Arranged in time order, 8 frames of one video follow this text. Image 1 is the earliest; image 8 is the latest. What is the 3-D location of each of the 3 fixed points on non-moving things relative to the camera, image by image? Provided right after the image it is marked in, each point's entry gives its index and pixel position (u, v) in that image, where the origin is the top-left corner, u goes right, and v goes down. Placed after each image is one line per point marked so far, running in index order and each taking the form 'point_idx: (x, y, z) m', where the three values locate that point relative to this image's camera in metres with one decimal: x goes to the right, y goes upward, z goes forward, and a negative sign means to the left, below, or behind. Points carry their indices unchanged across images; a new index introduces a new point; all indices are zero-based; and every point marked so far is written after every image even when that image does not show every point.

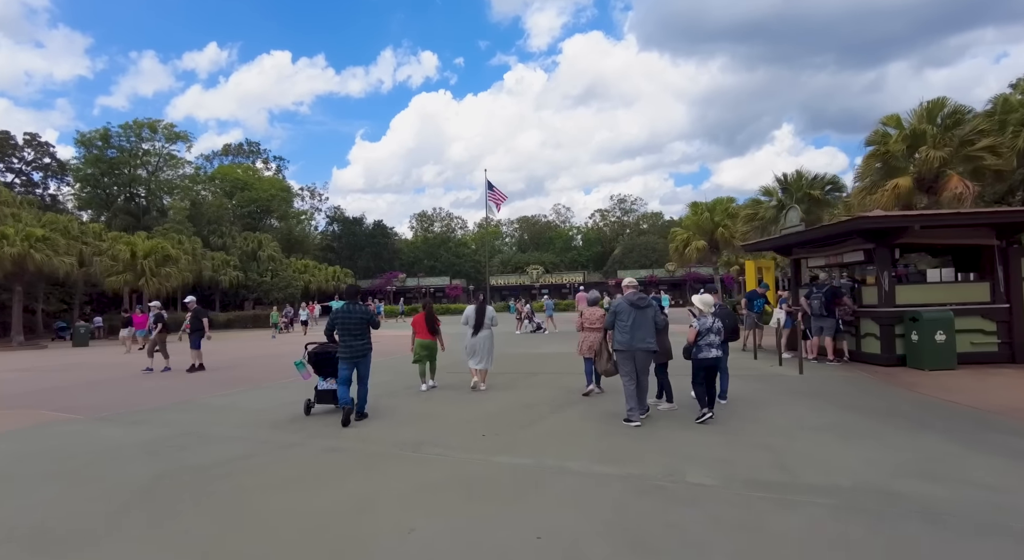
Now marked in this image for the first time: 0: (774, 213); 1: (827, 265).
0: (+9.2, +2.4, +19.5) m
1: (+6.9, +0.3, +12.4) m
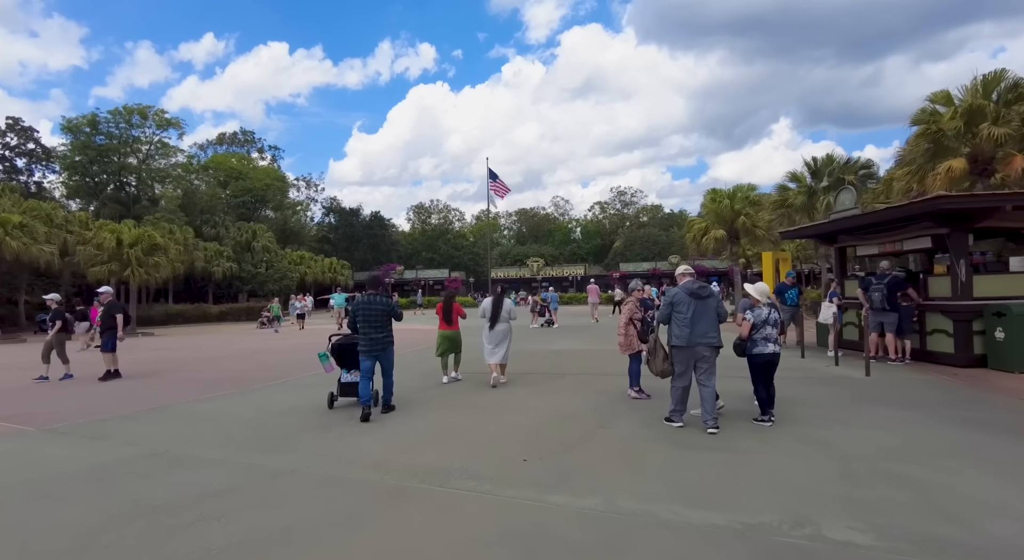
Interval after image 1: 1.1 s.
0: (+9.5, +2.6, +18.2) m
1: (+7.3, +0.5, +11.1) m
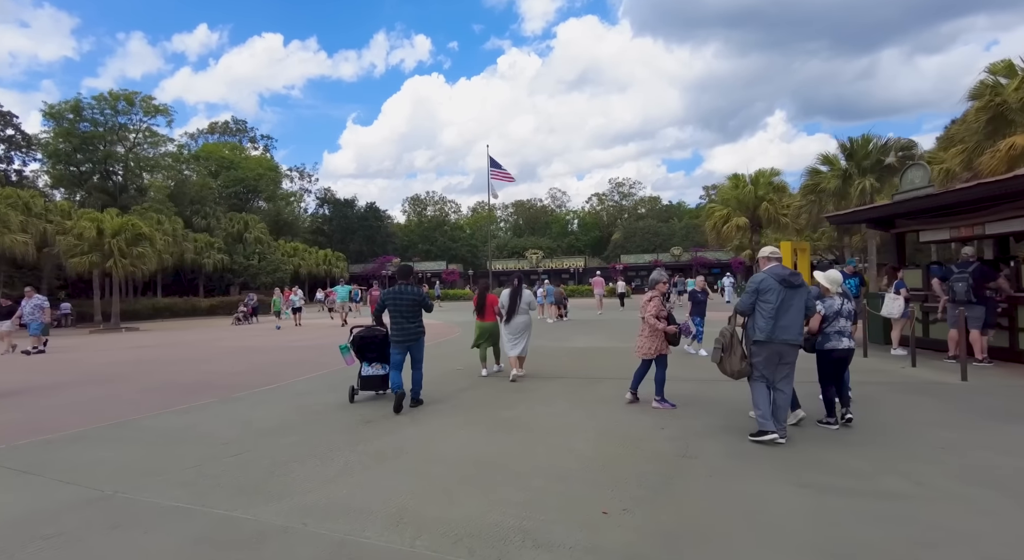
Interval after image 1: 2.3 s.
0: (+9.8, +2.9, +16.9) m
1: (+7.7, +0.7, +9.8) m
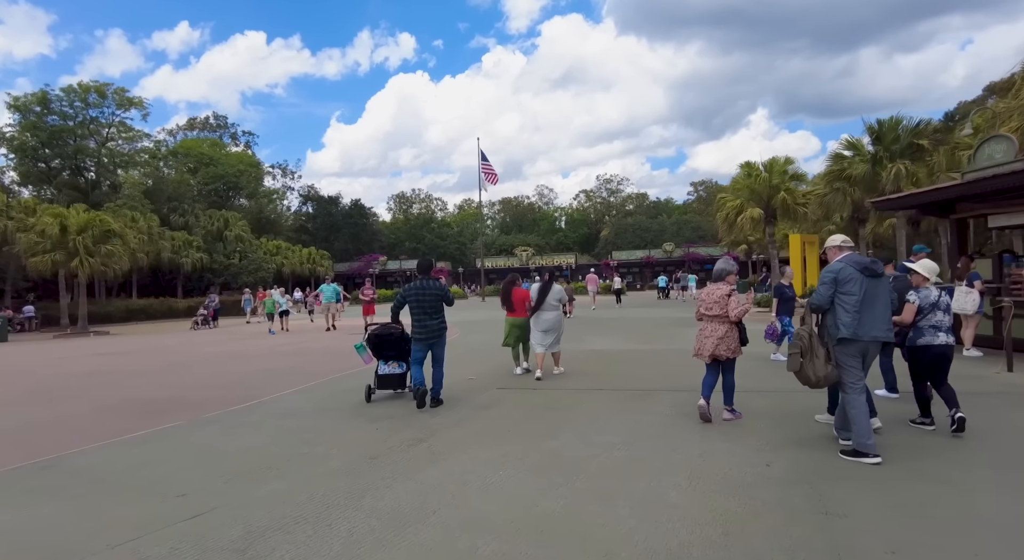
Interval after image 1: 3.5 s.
0: (+9.9, +3.1, +15.8) m
1: (+8.0, +0.9, +8.6) m
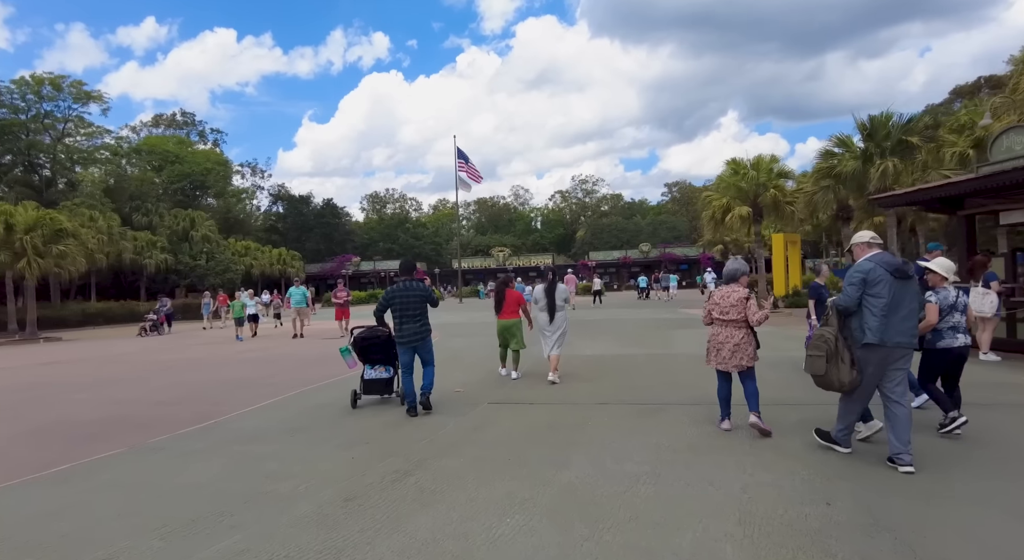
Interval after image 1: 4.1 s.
0: (+9.5, +3.1, +15.4) m
1: (+7.8, +0.9, +8.2) m
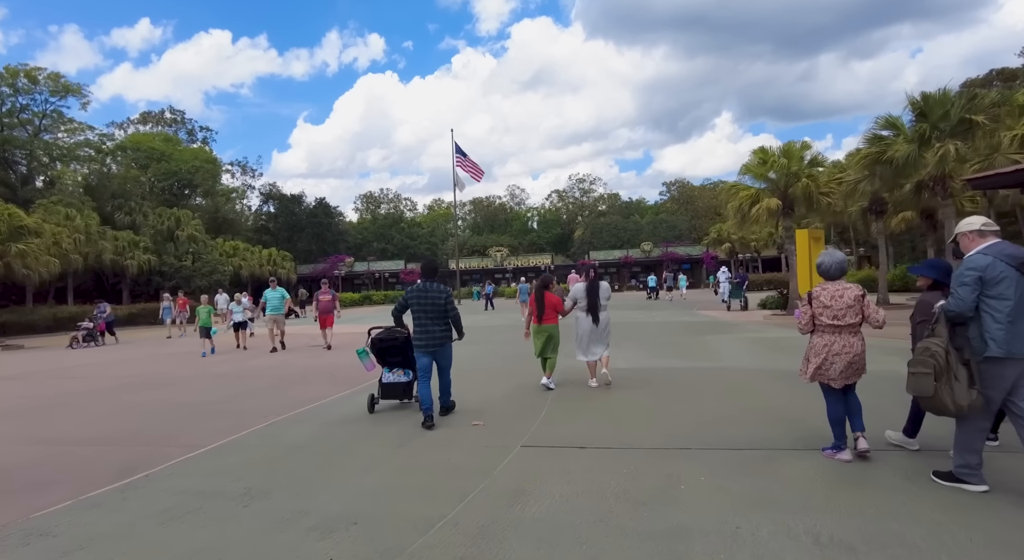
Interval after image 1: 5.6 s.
0: (+9.7, +3.2, +13.7) m
1: (+8.1, +0.9, +6.5) m
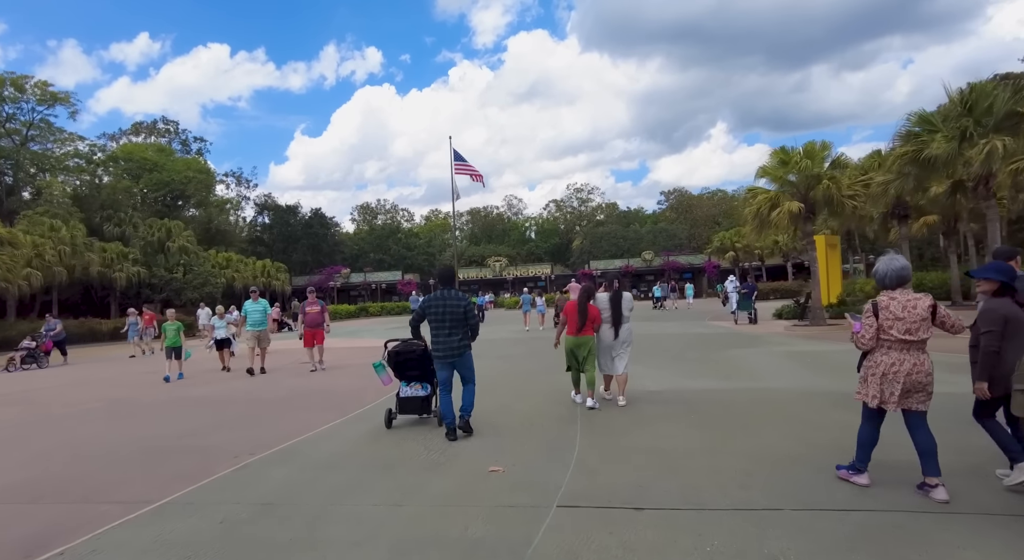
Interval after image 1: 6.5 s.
0: (+9.9, +3.0, +12.7) m
1: (+8.3, +0.9, +5.4) m
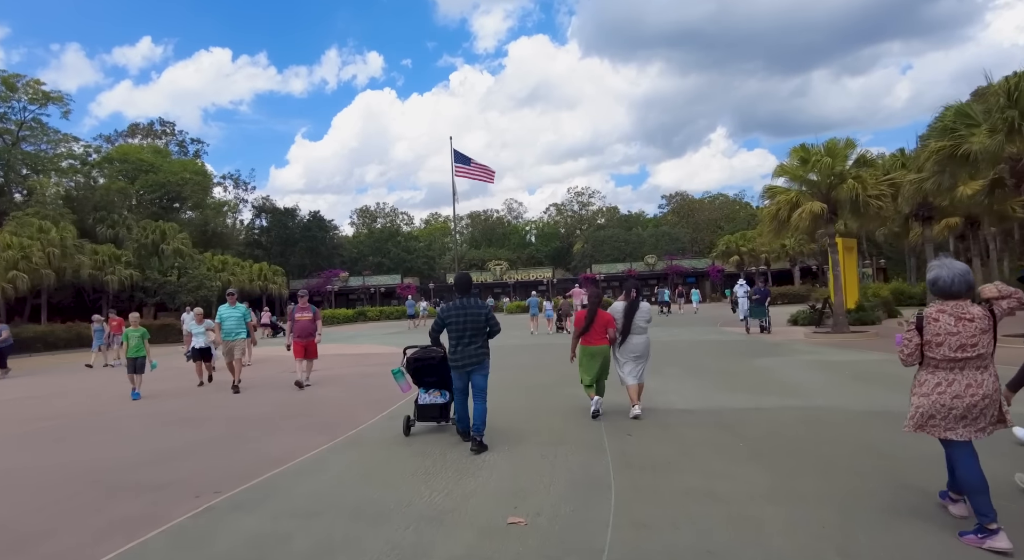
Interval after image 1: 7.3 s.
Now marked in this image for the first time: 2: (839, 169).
0: (+10.0, +2.9, +11.8) m
1: (+8.5, +0.8, +4.5) m
2: (+9.0, +3.1, +15.4) m
